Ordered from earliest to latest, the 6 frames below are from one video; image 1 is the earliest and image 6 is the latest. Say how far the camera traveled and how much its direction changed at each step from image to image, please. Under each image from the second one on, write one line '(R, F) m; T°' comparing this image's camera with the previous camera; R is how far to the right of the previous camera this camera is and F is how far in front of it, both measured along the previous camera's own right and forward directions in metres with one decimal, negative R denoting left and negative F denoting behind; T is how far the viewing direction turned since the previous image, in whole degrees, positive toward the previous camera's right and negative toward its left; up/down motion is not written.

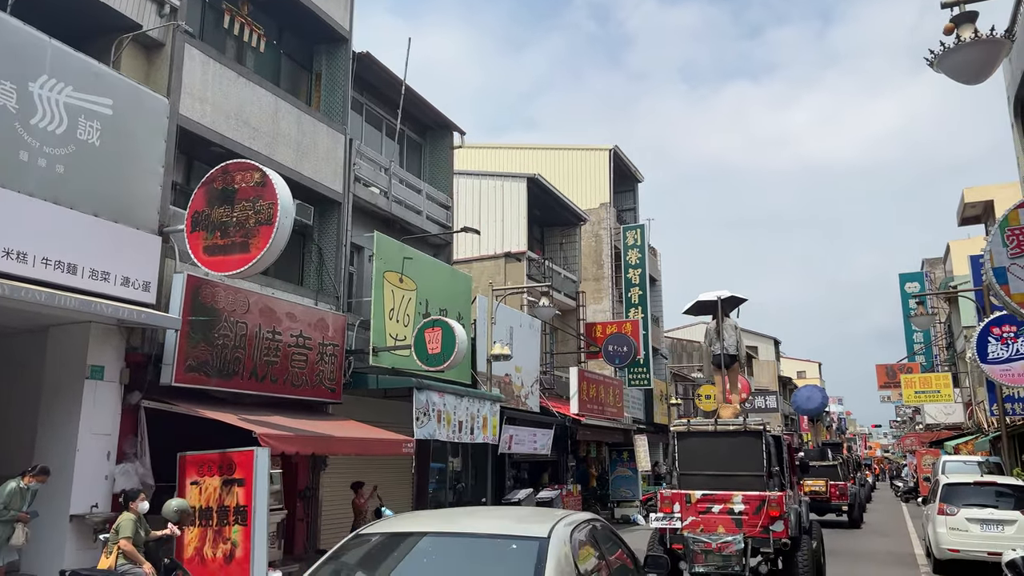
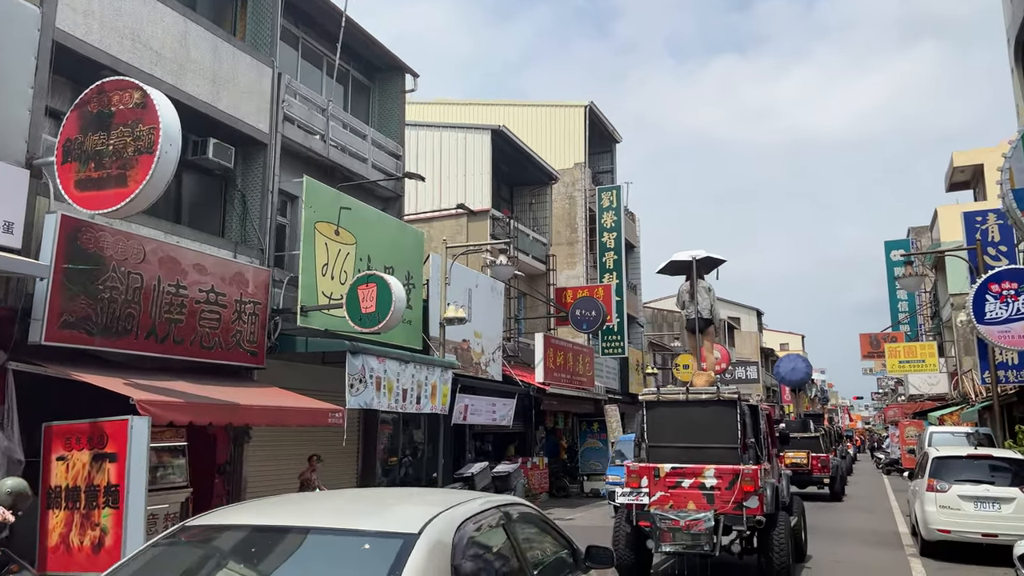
(+0.6, +1.4) m; +1°
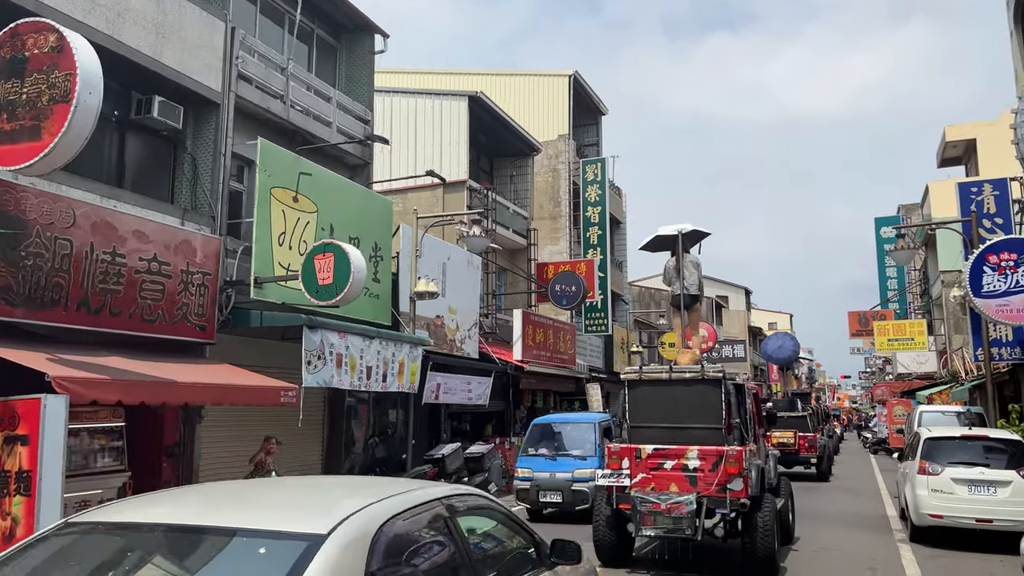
(+0.3, +0.7) m; +1°
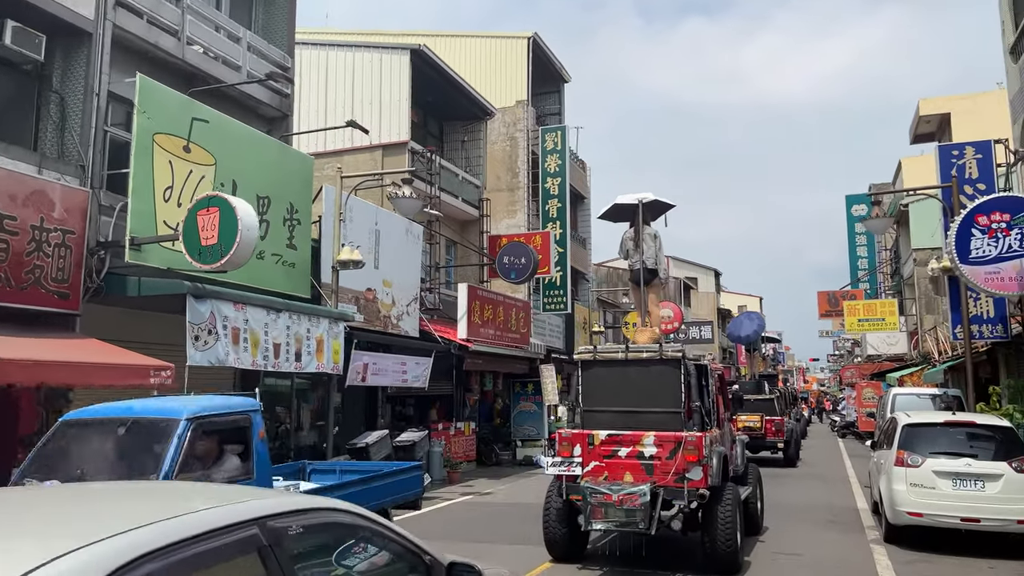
(+0.6, +1.4) m; +2°
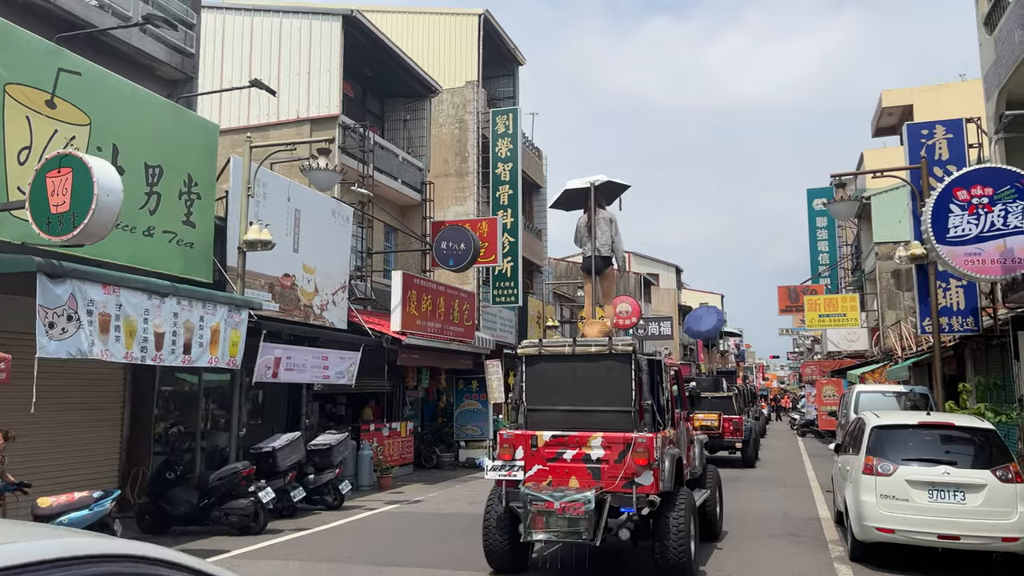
(+0.5, +1.2) m; +3°
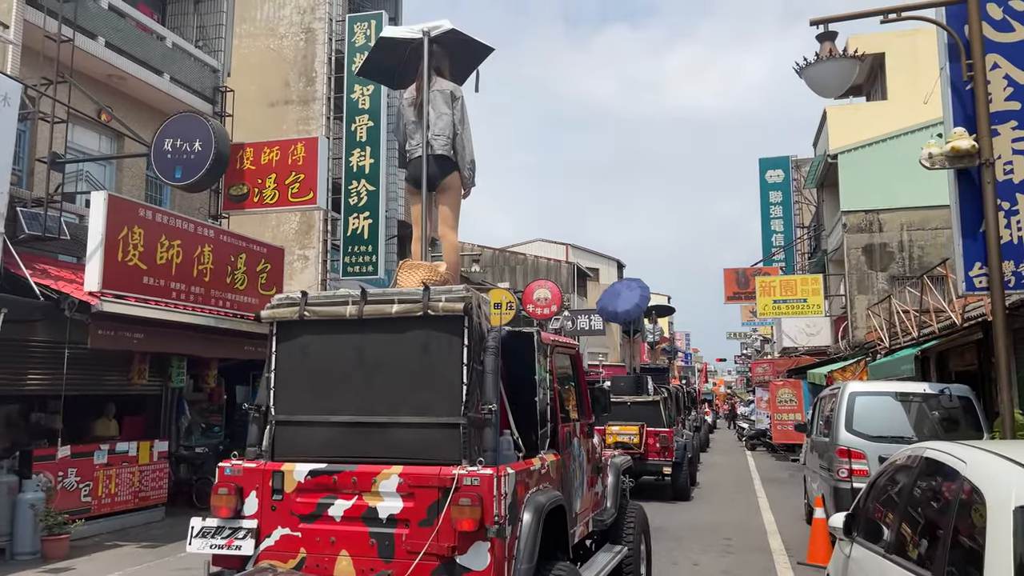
(+1.9, +5.5) m; +3°
